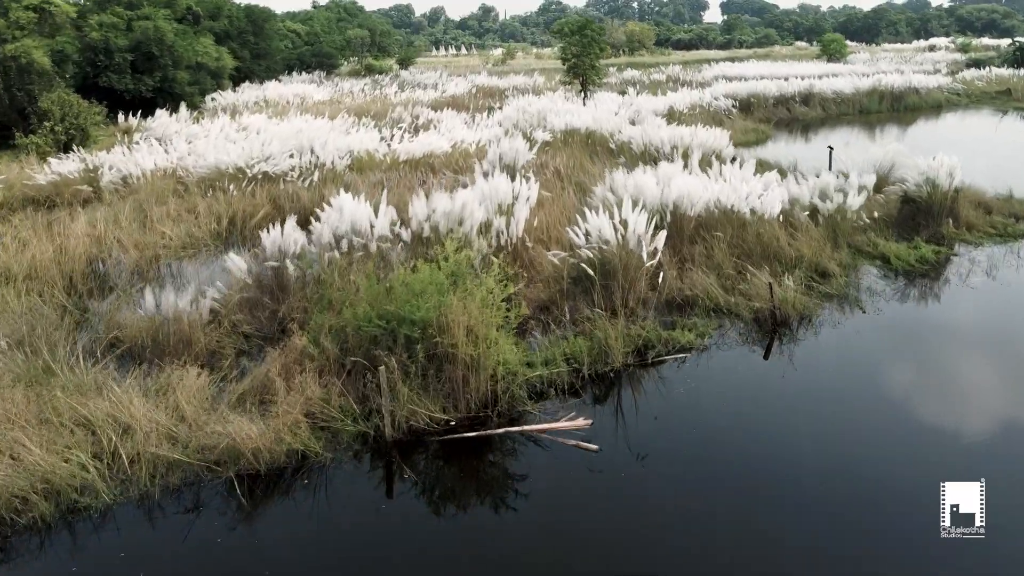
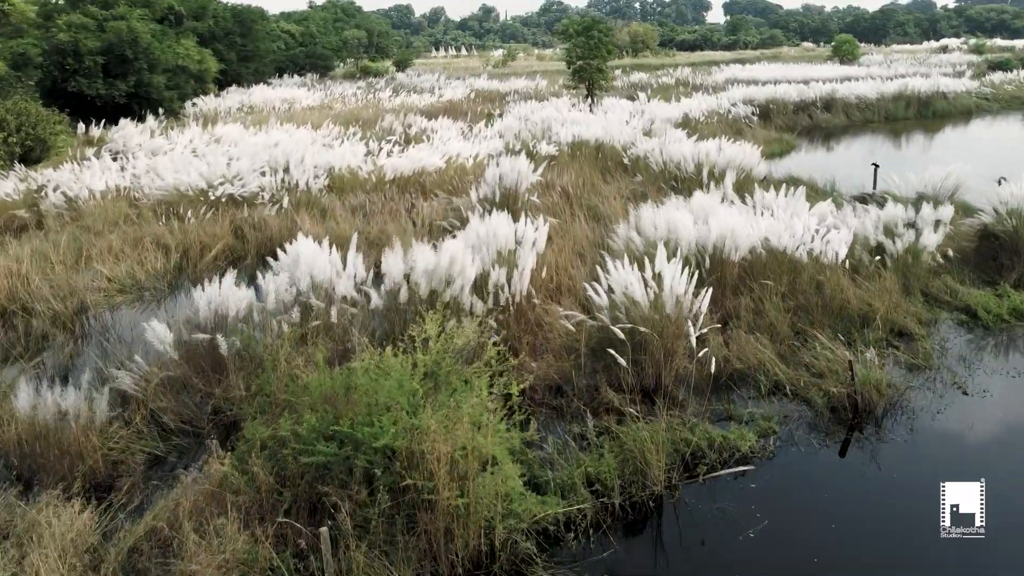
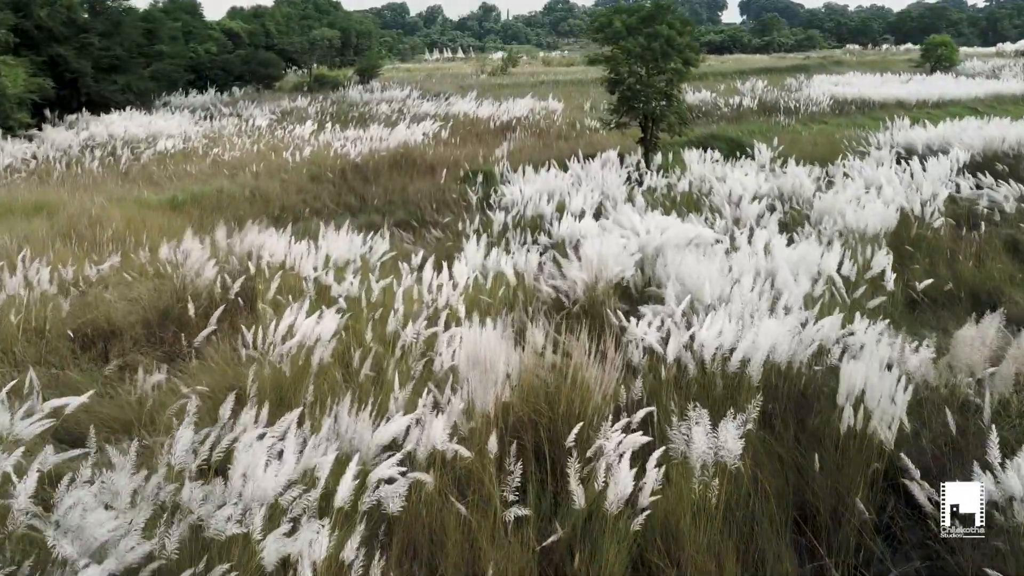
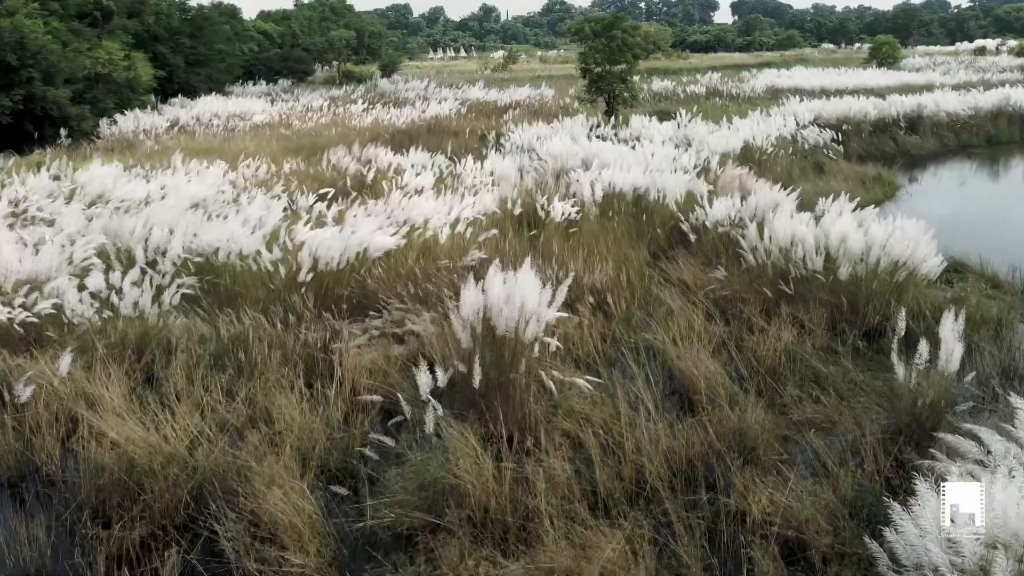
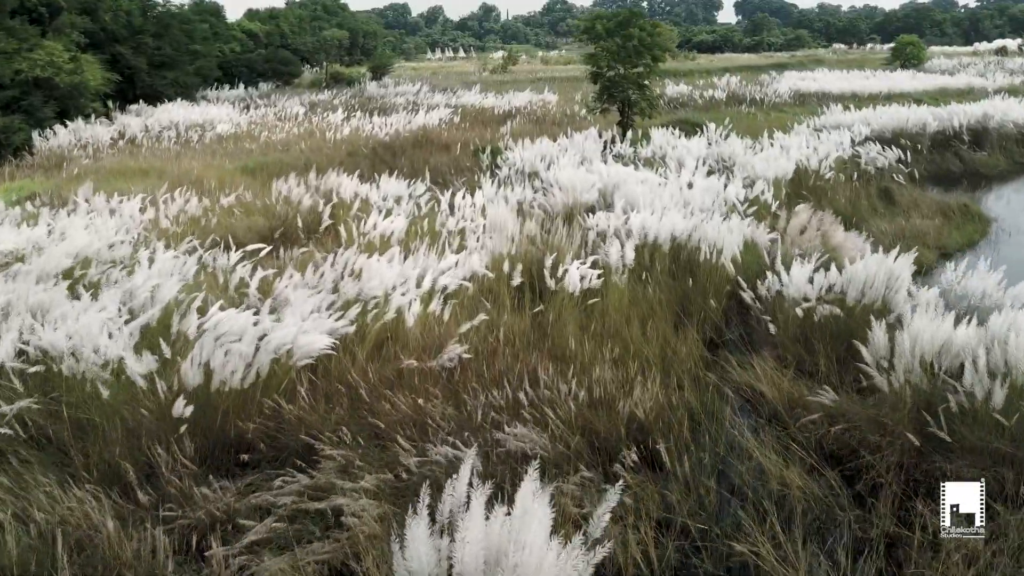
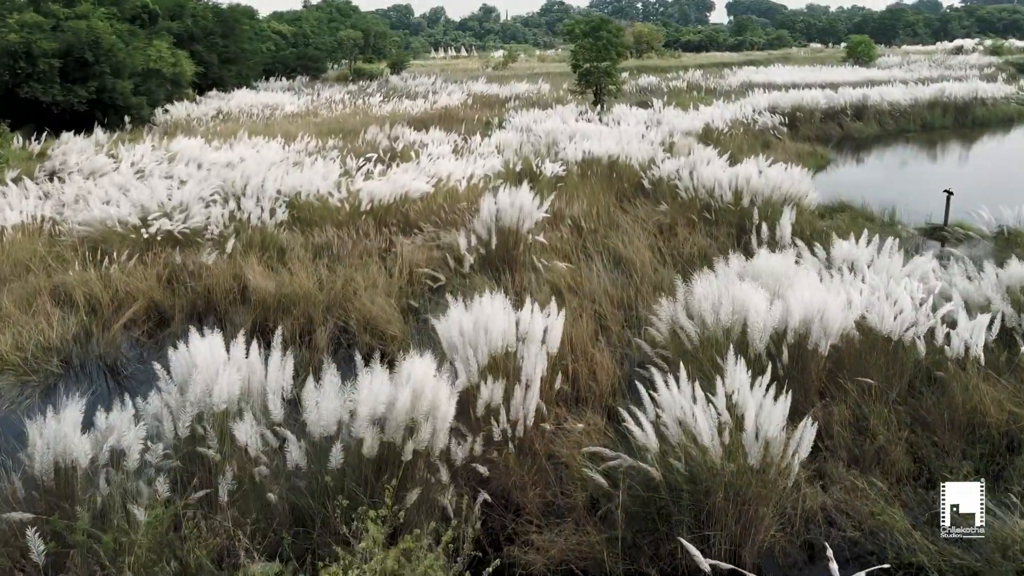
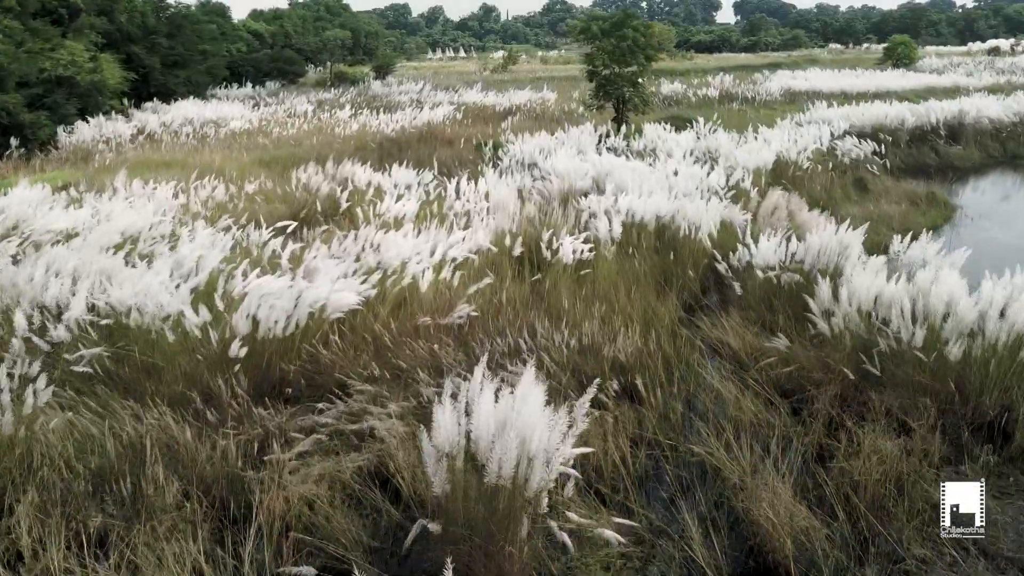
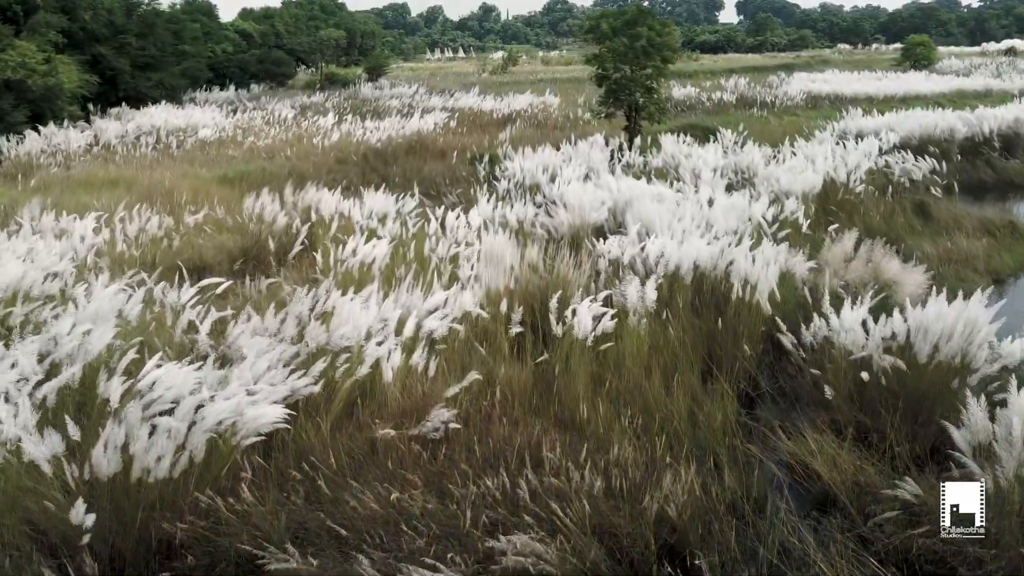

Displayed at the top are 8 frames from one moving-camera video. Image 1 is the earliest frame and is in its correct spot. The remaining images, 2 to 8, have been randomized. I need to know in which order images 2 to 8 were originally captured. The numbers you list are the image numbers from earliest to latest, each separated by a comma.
2, 6, 4, 7, 5, 8, 3
